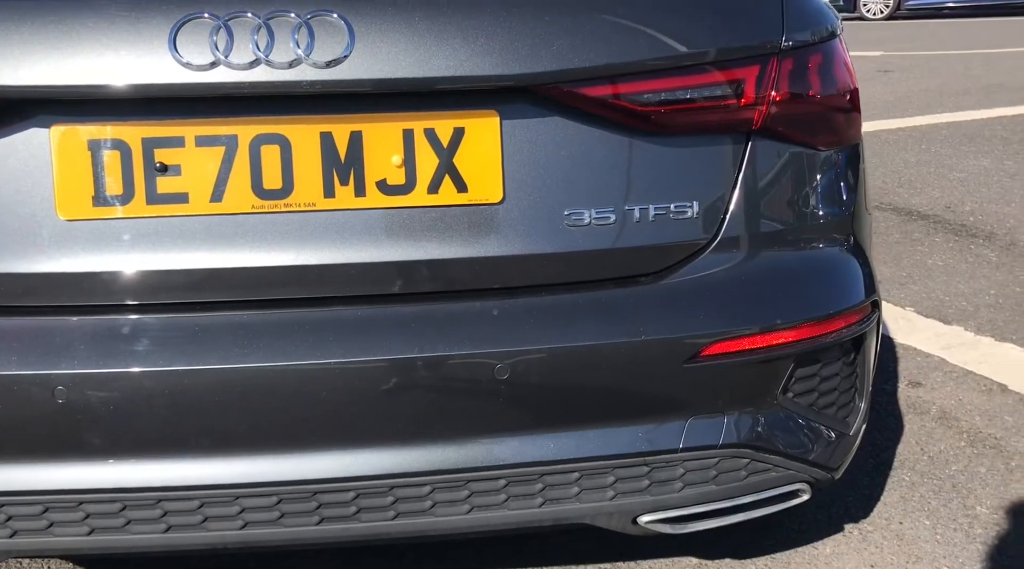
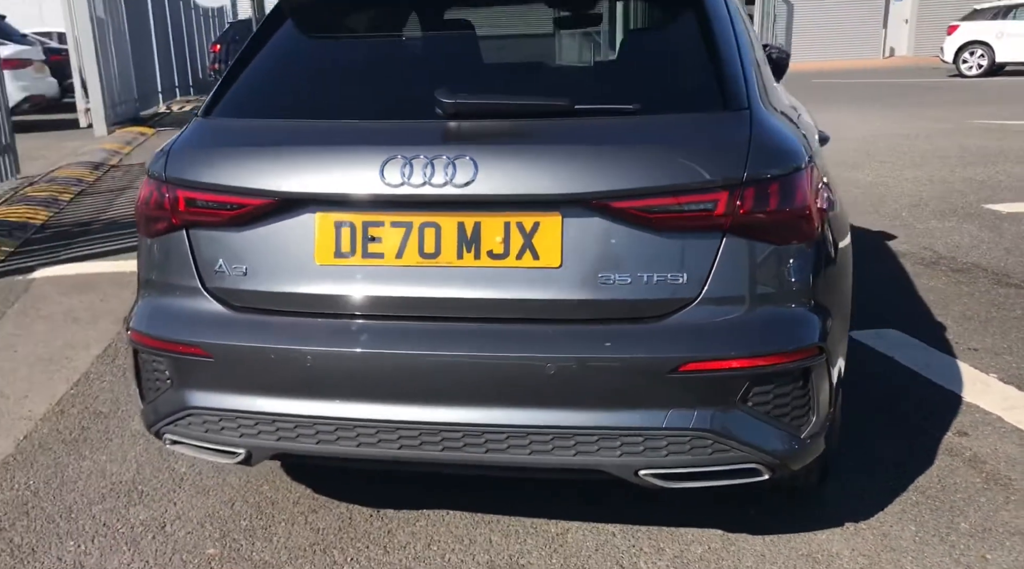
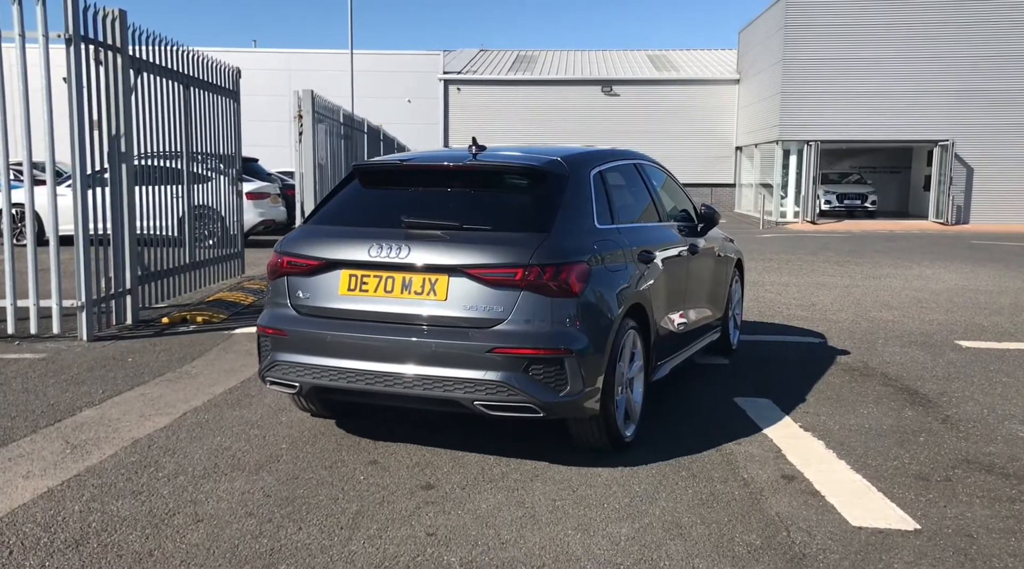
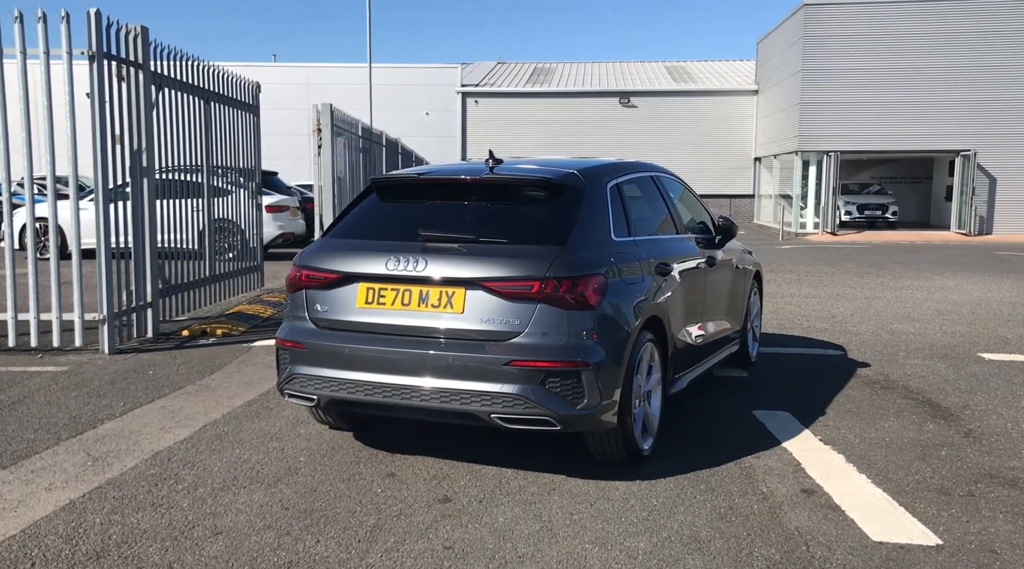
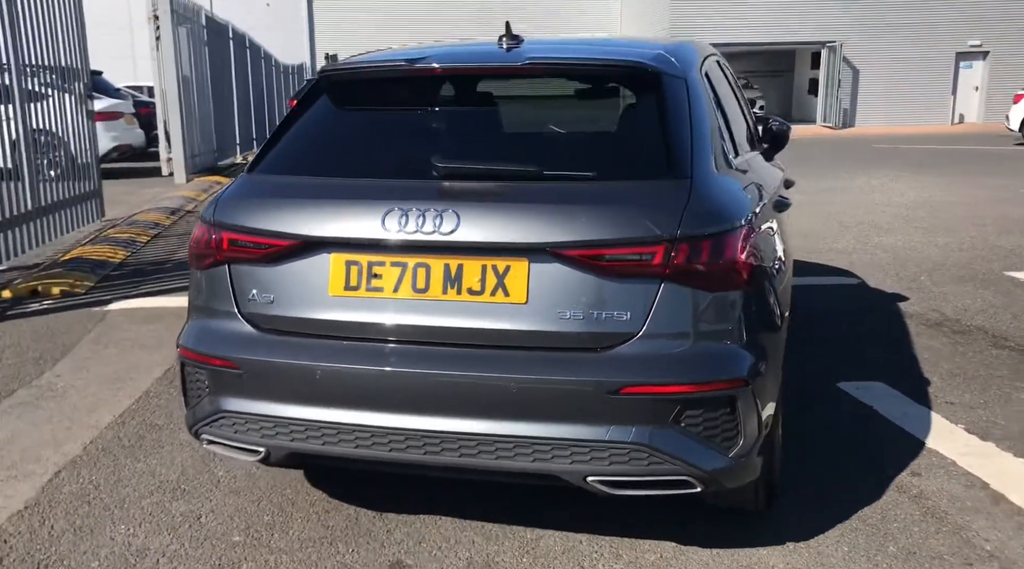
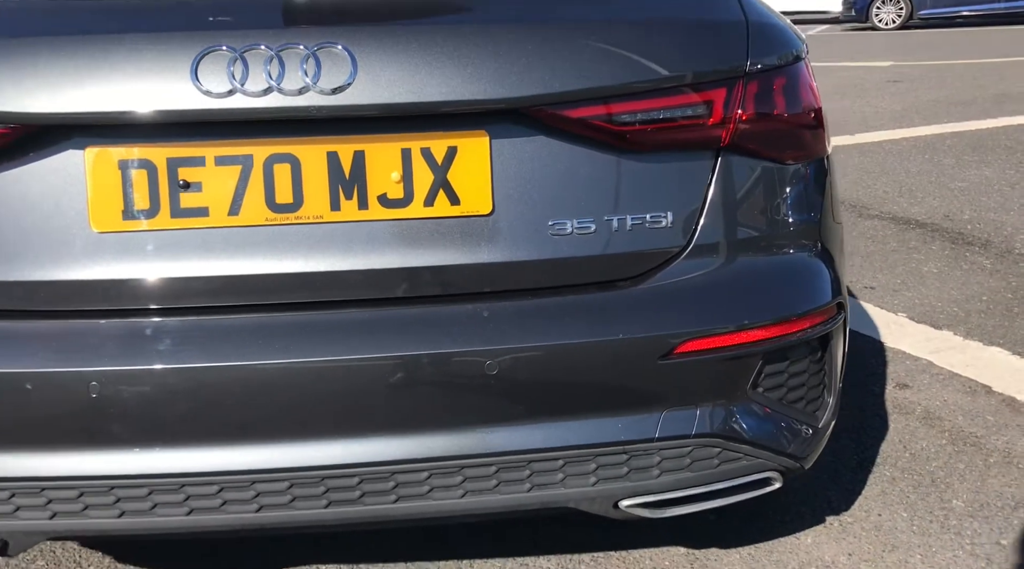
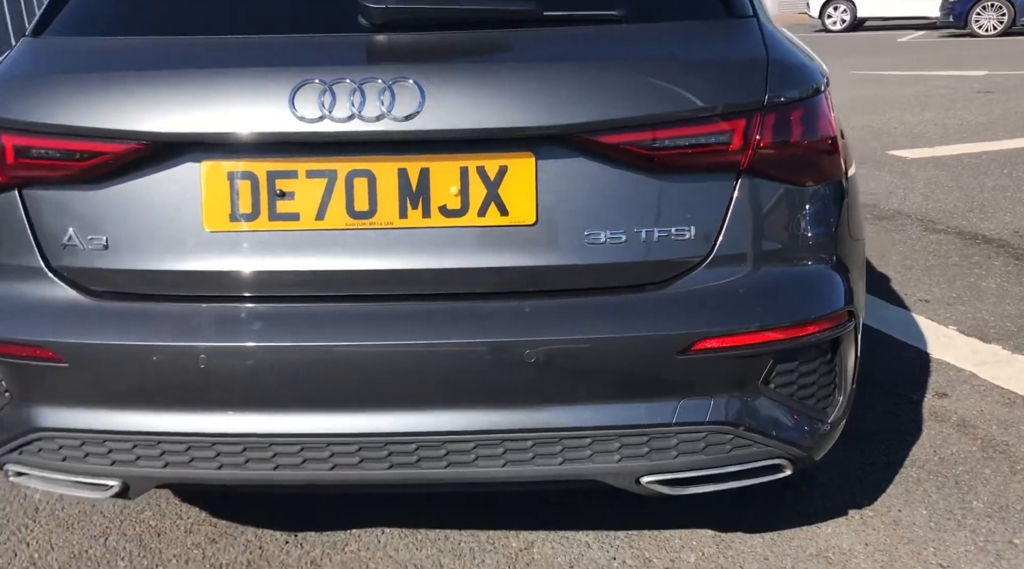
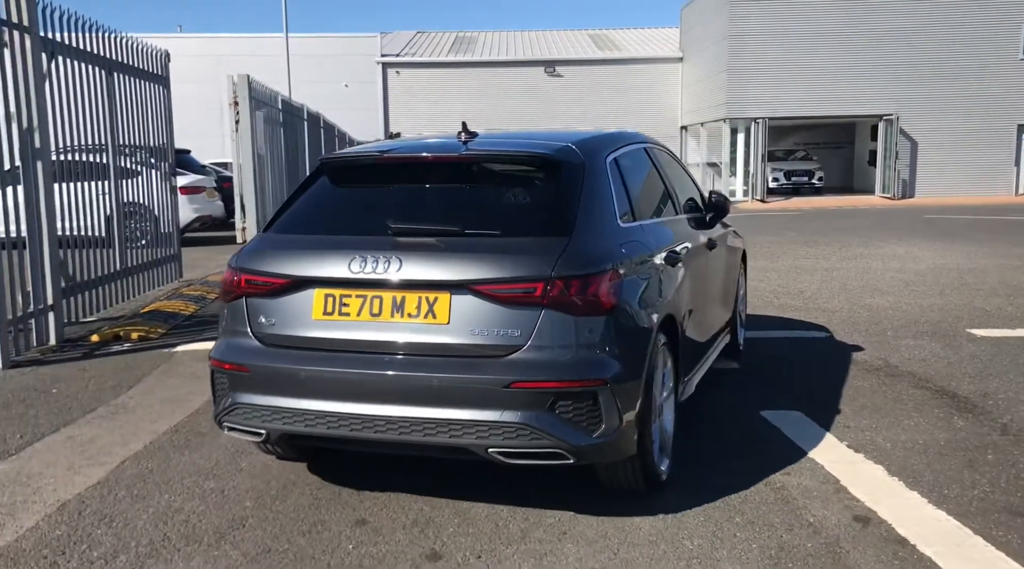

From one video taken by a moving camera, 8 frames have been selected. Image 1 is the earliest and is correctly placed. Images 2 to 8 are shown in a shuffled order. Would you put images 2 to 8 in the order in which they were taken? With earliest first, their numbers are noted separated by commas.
6, 7, 2, 5, 8, 3, 4
